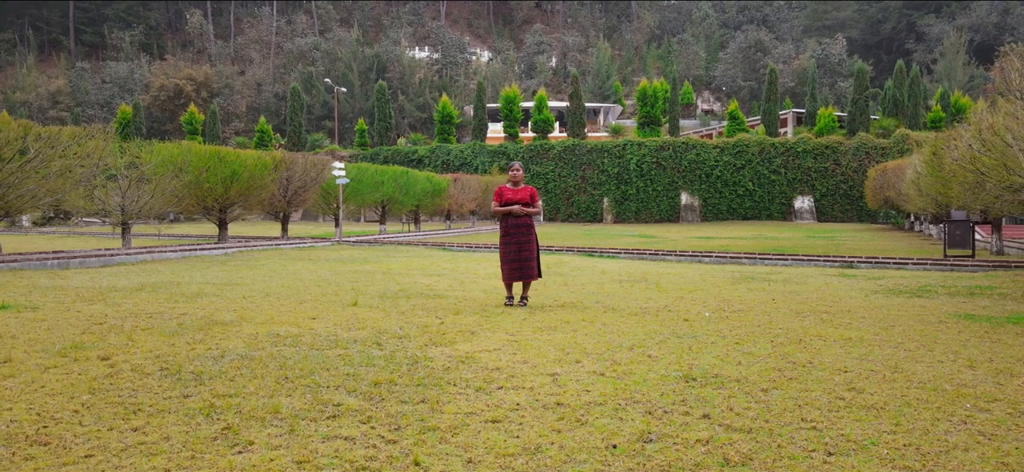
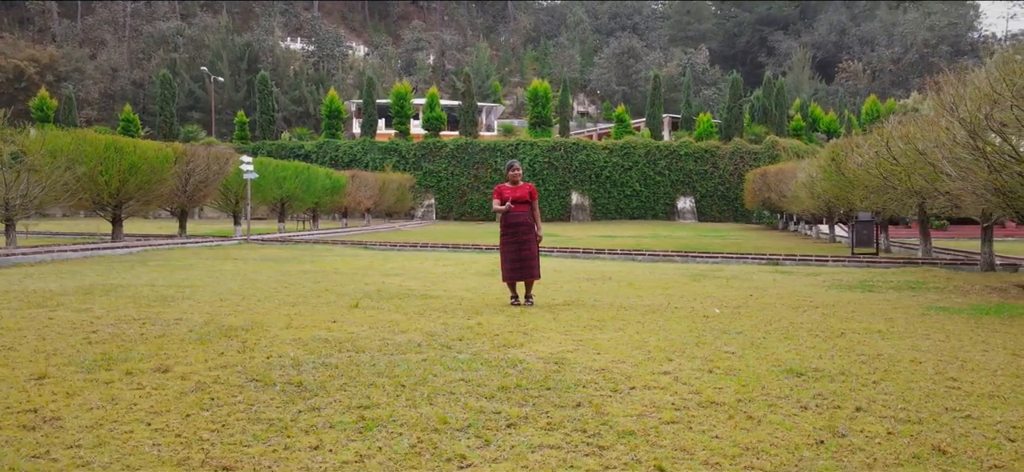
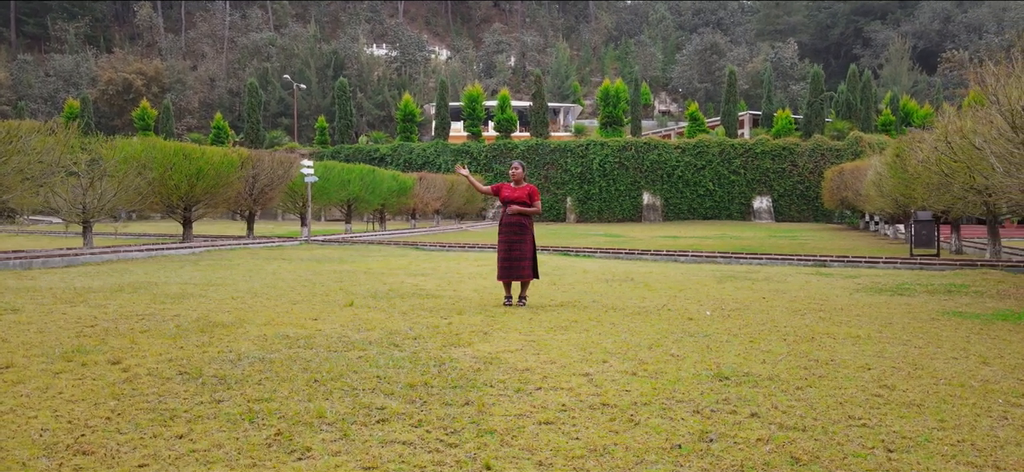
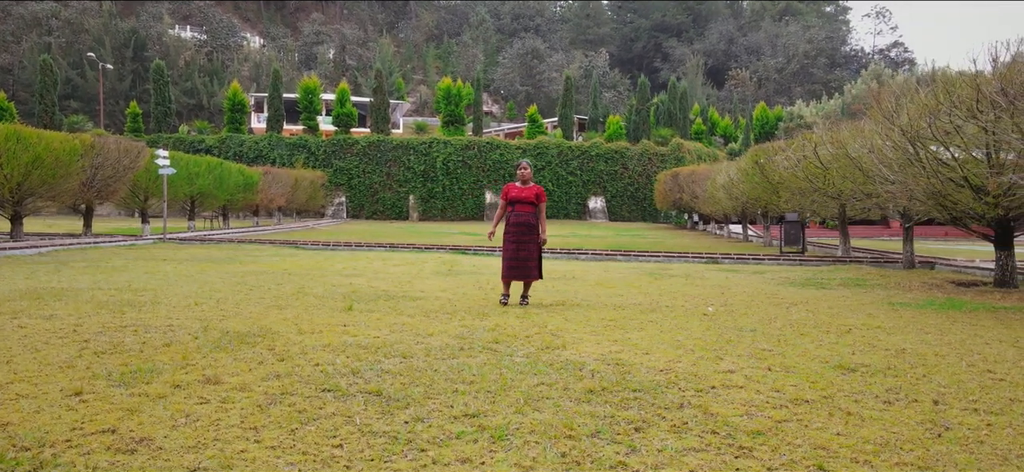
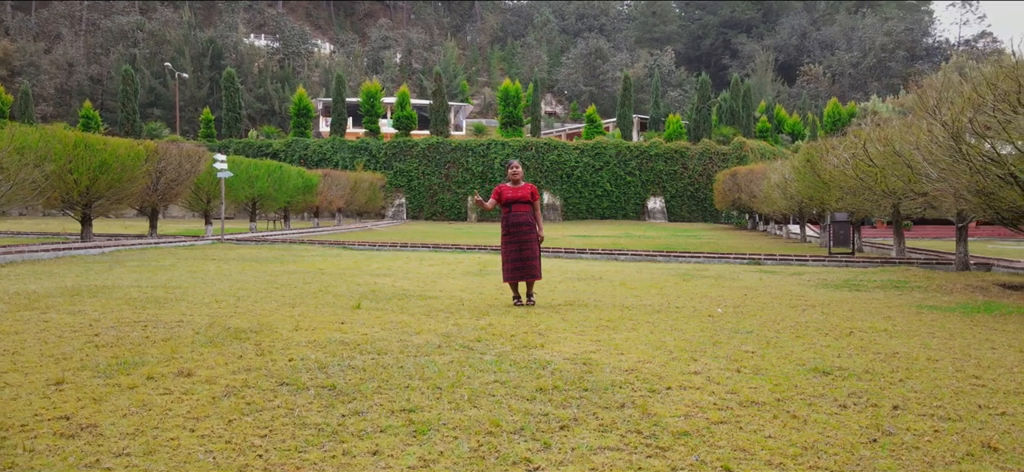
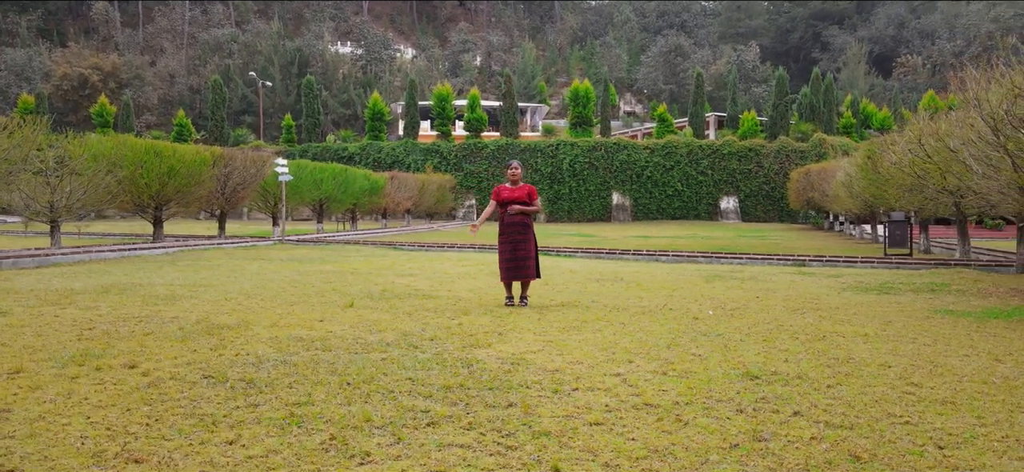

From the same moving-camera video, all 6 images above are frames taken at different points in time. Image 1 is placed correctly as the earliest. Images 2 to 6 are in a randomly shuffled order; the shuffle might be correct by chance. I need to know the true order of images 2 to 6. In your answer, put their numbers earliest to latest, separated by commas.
3, 6, 2, 5, 4
